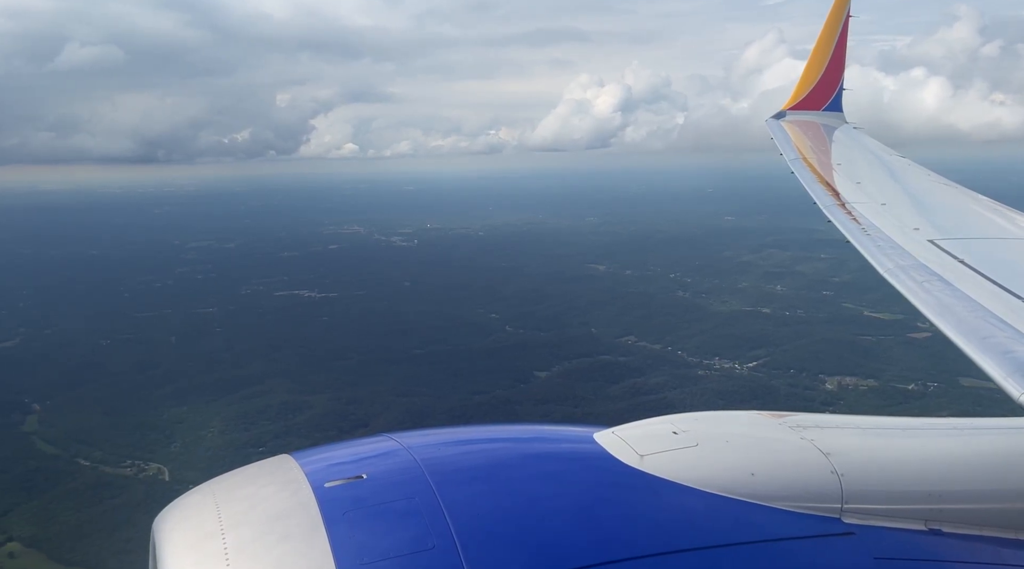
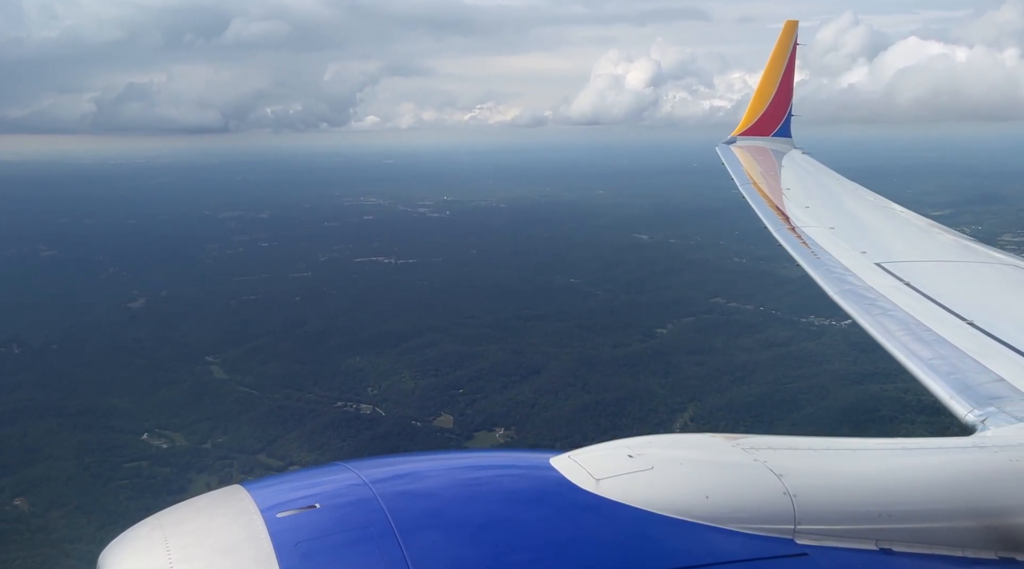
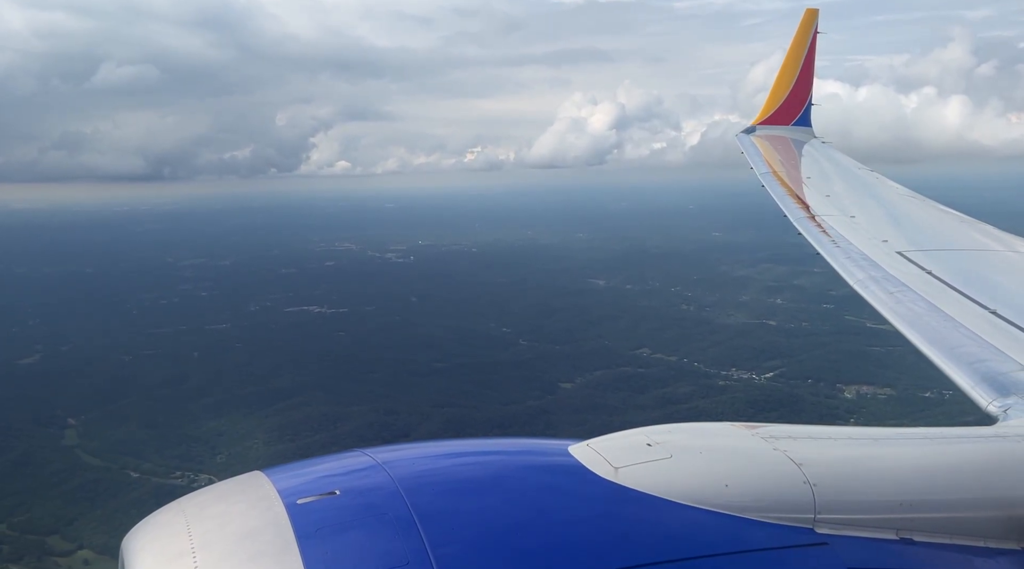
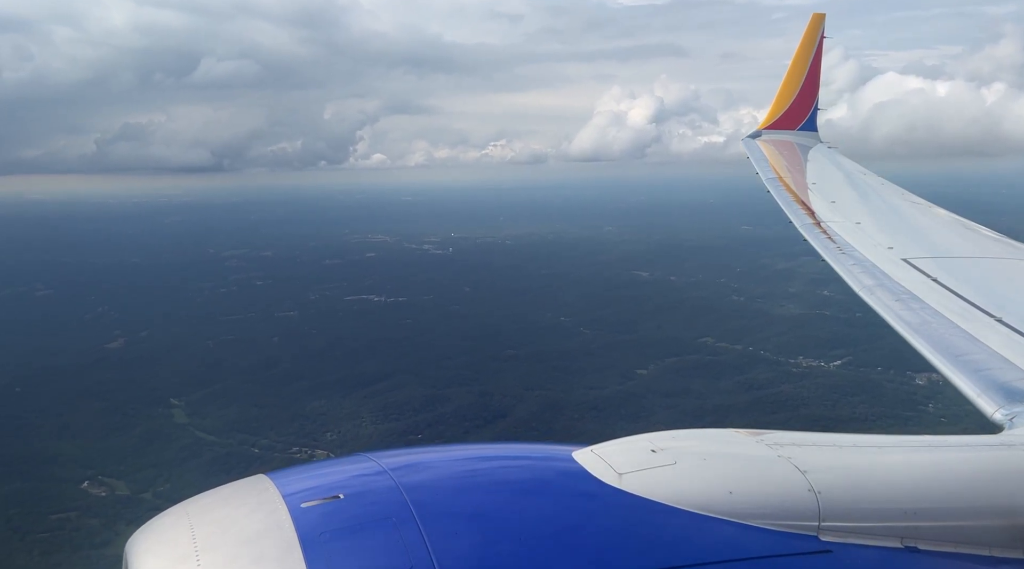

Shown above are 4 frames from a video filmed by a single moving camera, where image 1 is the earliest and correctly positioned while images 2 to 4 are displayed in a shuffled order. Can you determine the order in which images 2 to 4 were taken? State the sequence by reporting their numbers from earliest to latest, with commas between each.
3, 4, 2
